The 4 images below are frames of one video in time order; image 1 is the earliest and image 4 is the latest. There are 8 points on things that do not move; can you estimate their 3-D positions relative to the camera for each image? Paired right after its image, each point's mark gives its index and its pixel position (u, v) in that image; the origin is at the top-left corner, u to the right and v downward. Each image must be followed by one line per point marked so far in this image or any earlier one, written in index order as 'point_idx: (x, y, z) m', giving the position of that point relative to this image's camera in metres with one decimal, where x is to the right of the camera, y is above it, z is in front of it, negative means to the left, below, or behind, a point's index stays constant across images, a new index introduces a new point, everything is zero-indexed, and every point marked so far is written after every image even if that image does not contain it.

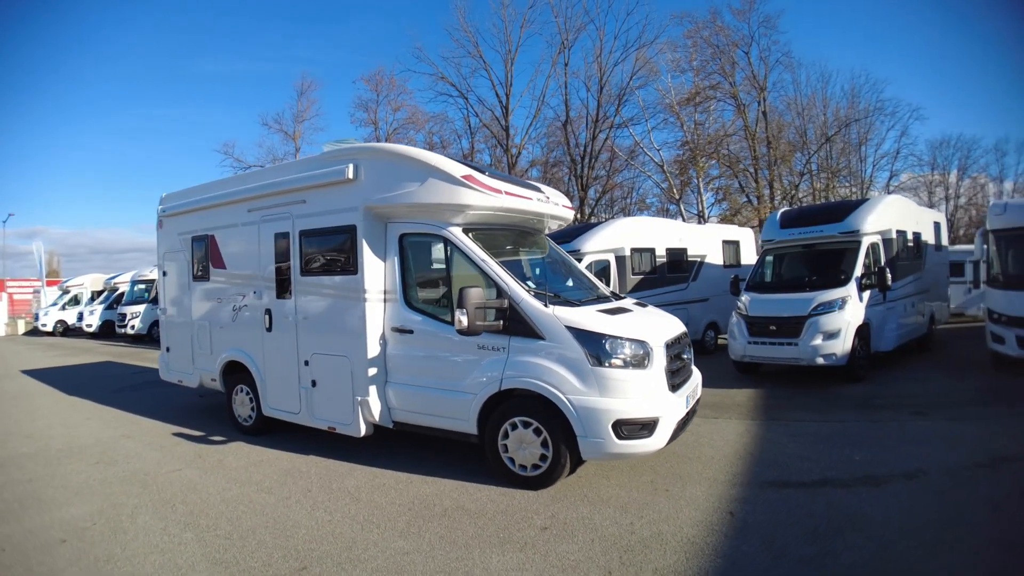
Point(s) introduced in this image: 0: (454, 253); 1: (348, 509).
0: (-0.5, +0.3, +5.7) m
1: (-1.3, -1.8, +5.0) m
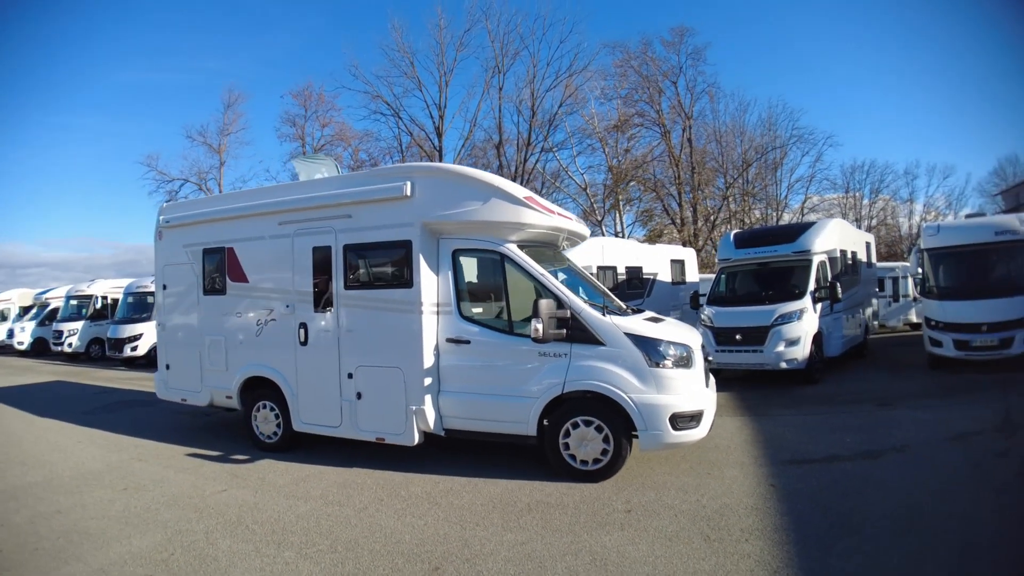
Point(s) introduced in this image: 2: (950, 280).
0: (0.0, +0.2, +6.1) m
1: (-0.6, -1.9, +5.2) m
2: (+6.5, +0.1, +9.1) m
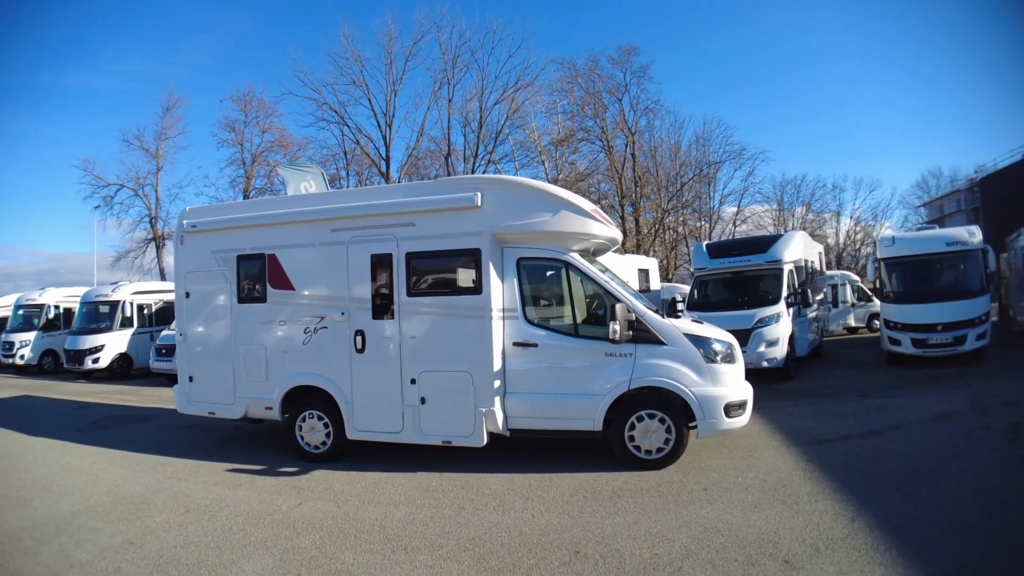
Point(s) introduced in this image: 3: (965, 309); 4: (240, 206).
0: (+0.7, +0.1, +6.5) m
1: (+0.2, -1.9, +5.5) m
2: (+6.6, 0.0, +10.5) m
3: (+7.2, -0.3, +9.9) m
4: (-3.2, +1.0, +7.4) m
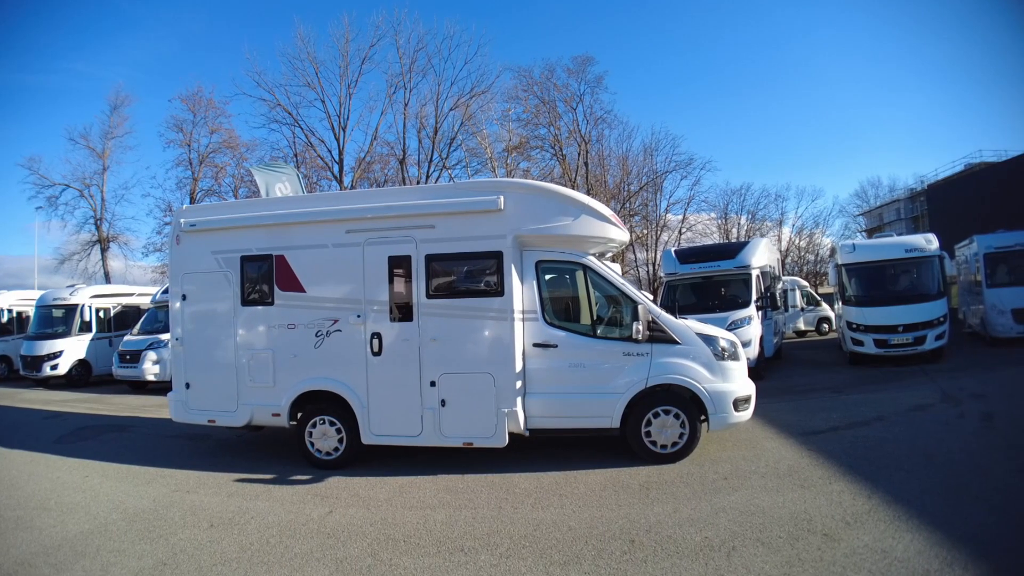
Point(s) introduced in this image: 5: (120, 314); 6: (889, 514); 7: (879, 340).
0: (+0.9, +0.1, +6.7) m
1: (+0.5, -1.9, +5.6) m
2: (+6.4, 0.0, +11.3) m
3: (+7.0, -0.4, +10.8) m
4: (-3.1, +0.9, +7.2) m
5: (-9.8, -0.7, +15.3) m
6: (+3.1, -1.9, +5.1) m
7: (+6.3, -0.9, +10.8) m
